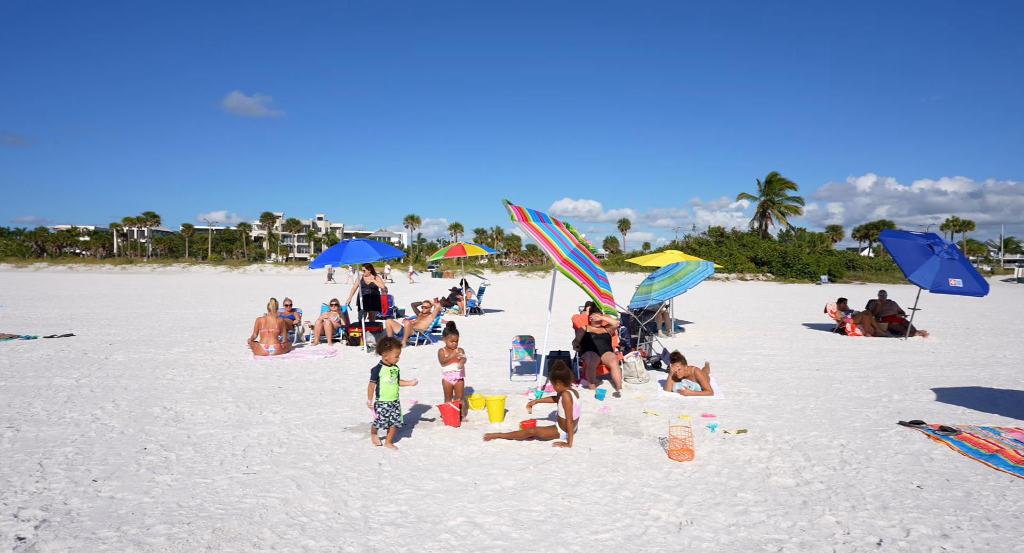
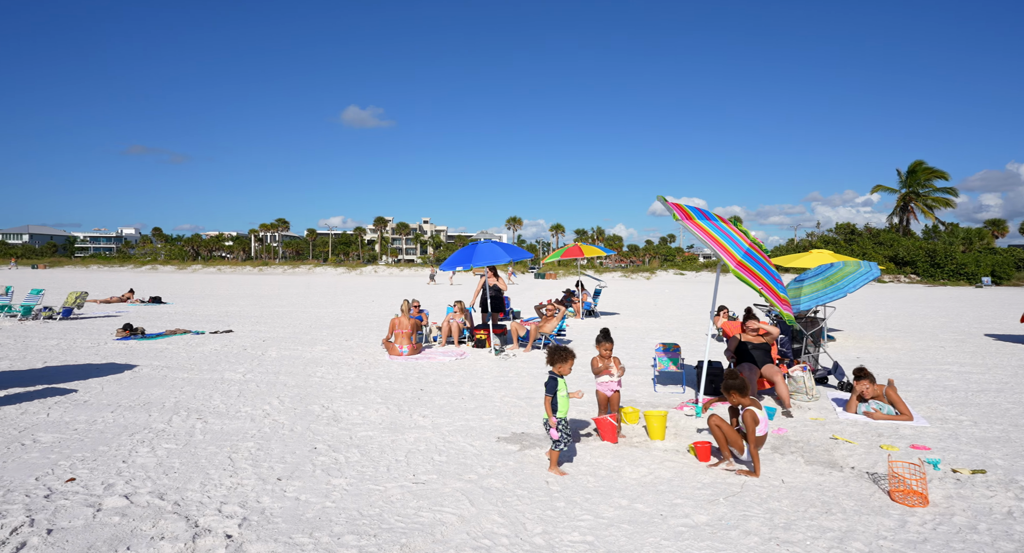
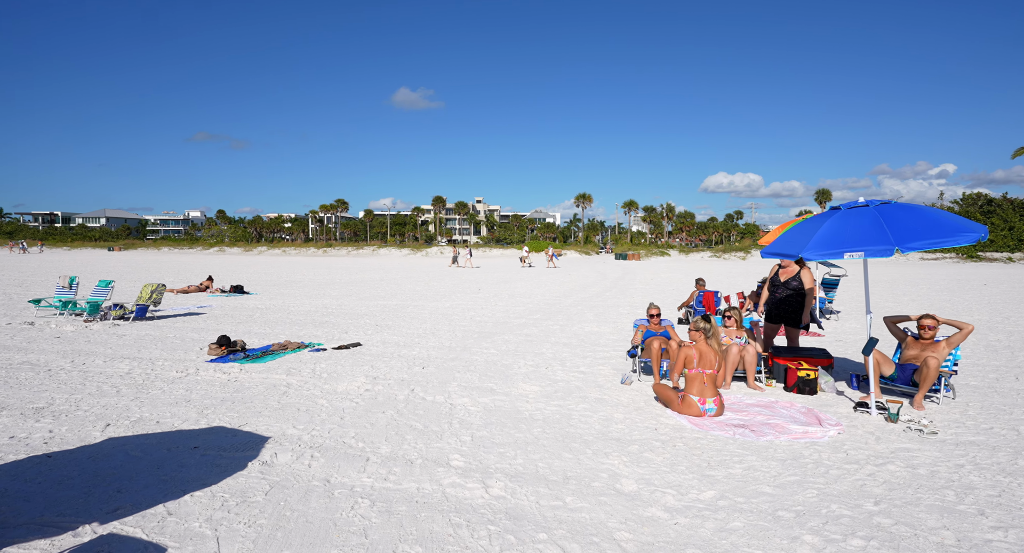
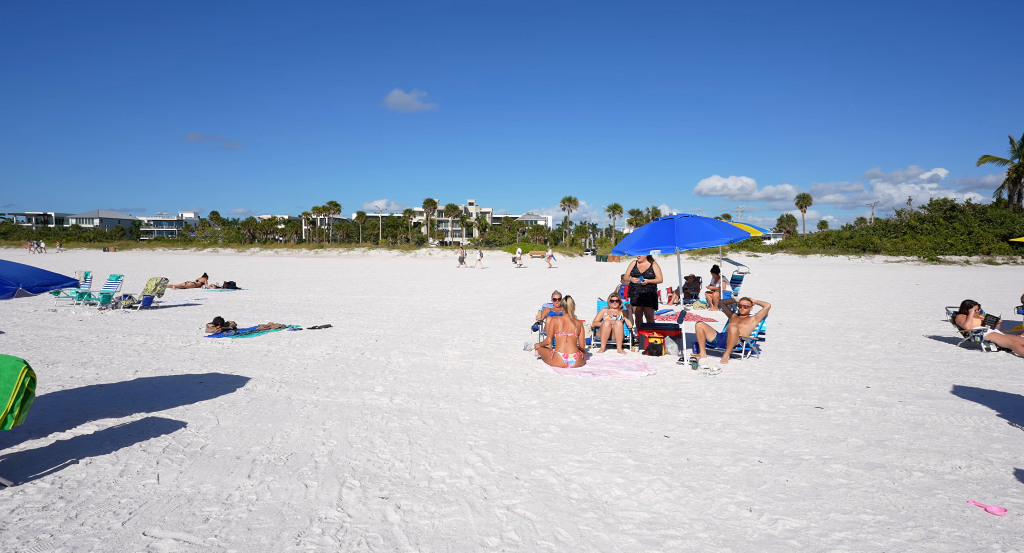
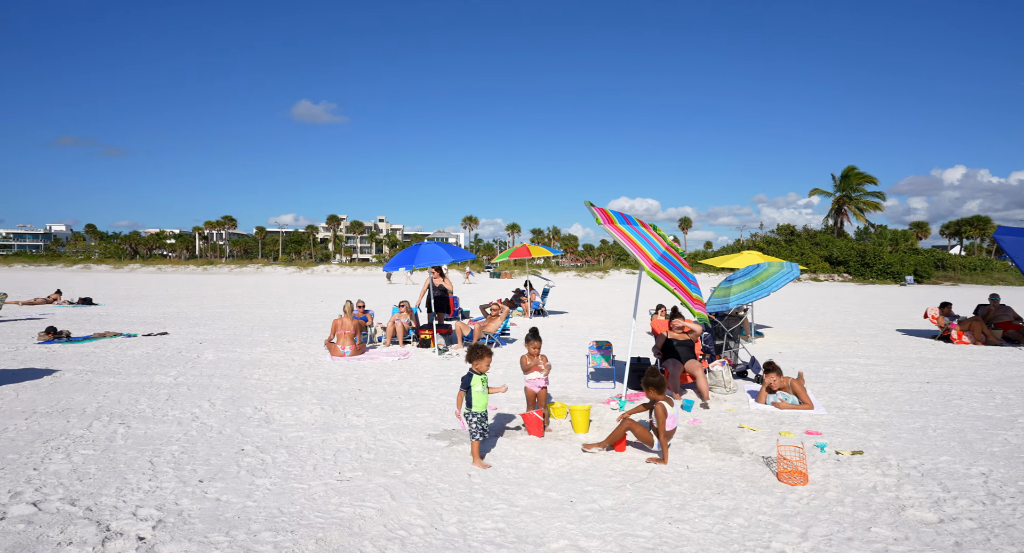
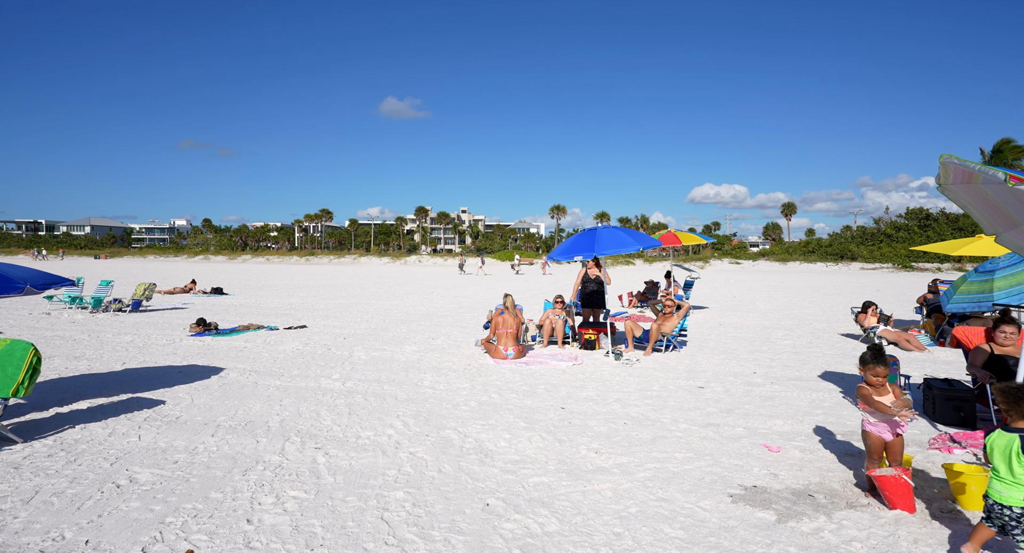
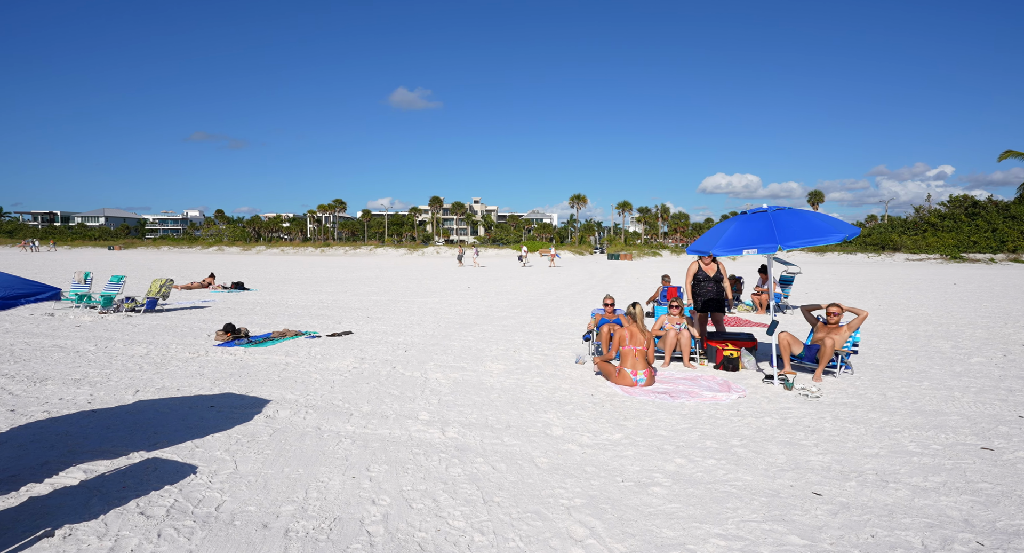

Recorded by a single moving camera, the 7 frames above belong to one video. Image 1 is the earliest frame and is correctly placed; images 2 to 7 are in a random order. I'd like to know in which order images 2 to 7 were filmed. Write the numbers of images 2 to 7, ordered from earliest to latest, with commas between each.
5, 2, 6, 4, 7, 3
